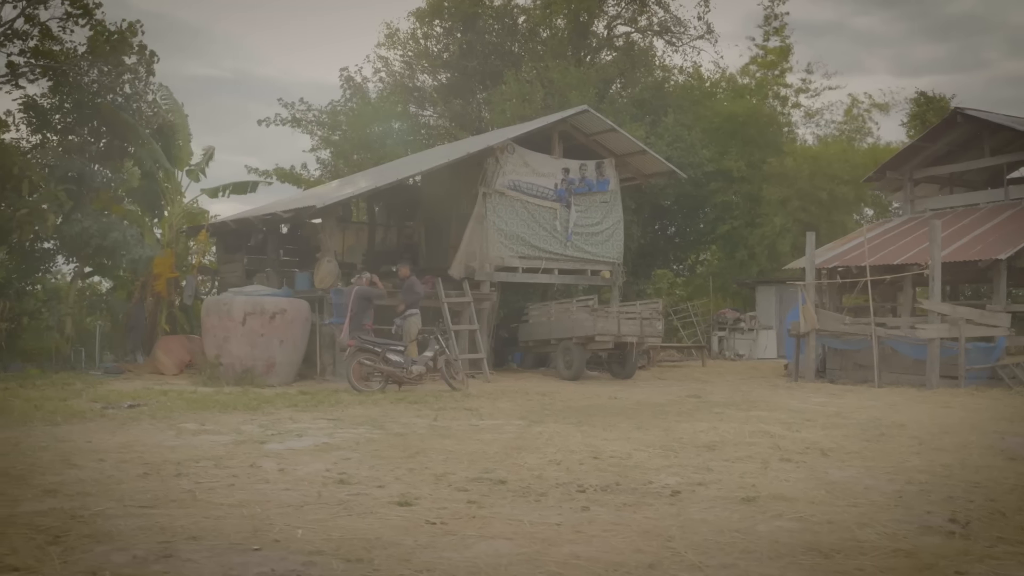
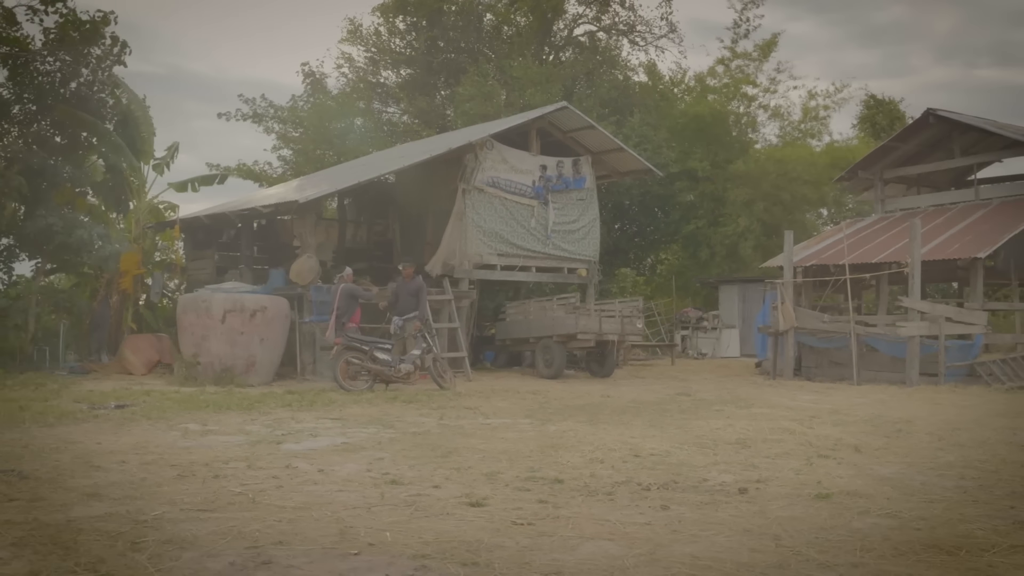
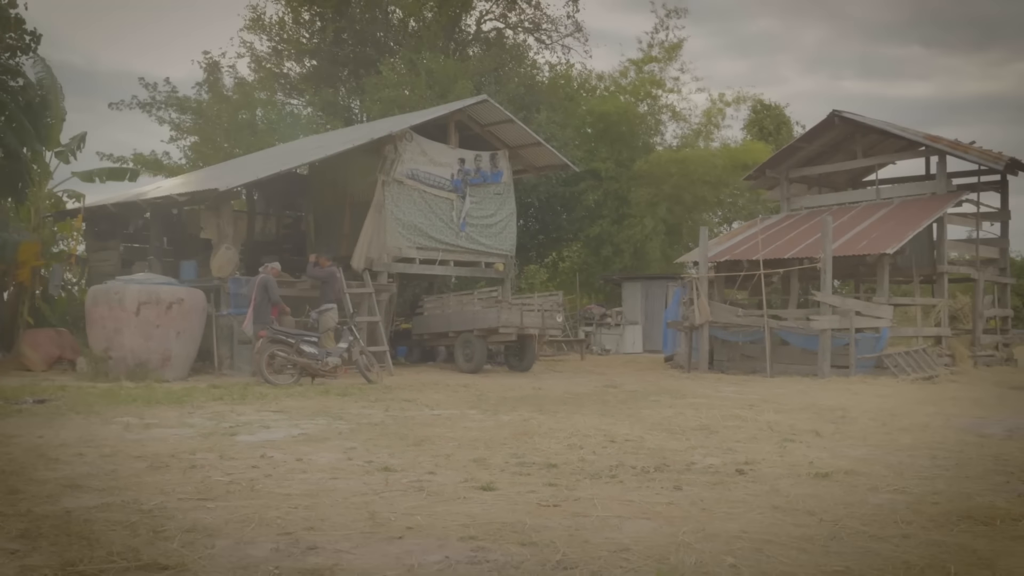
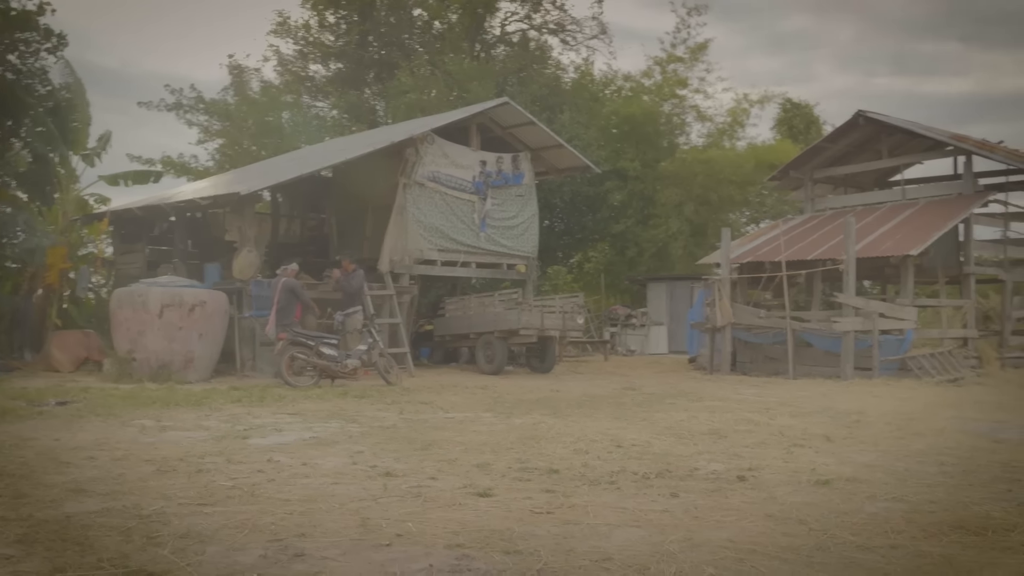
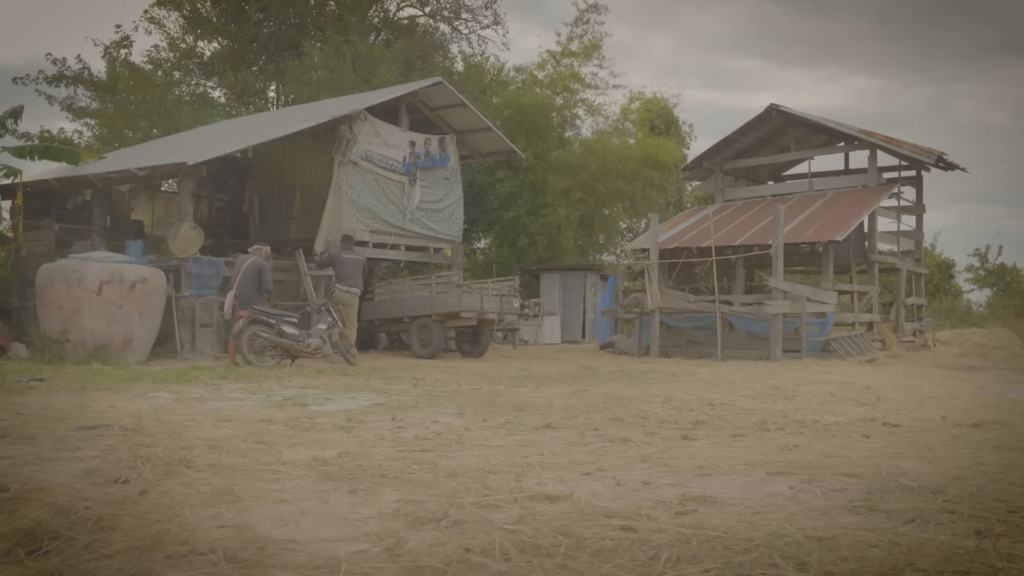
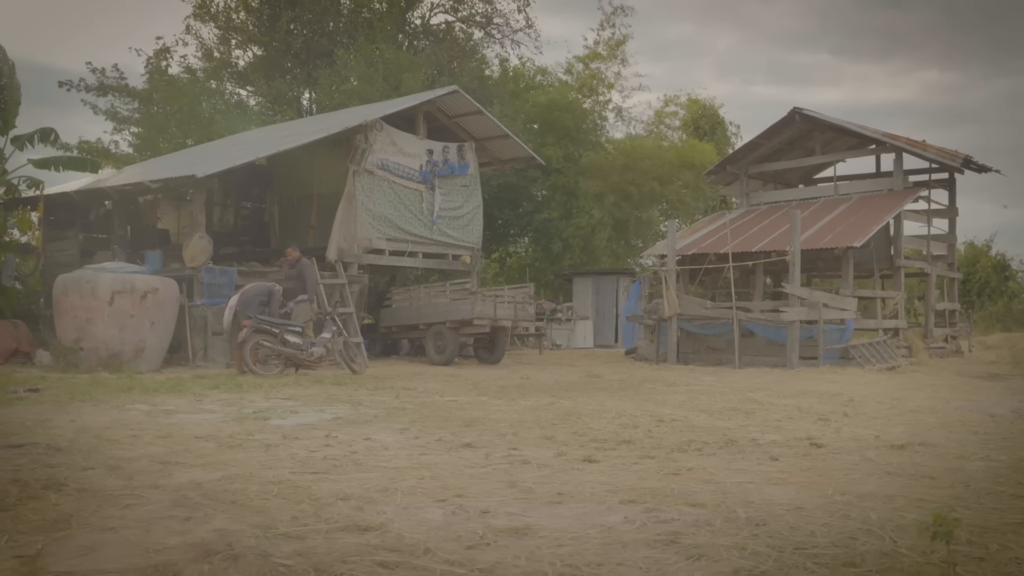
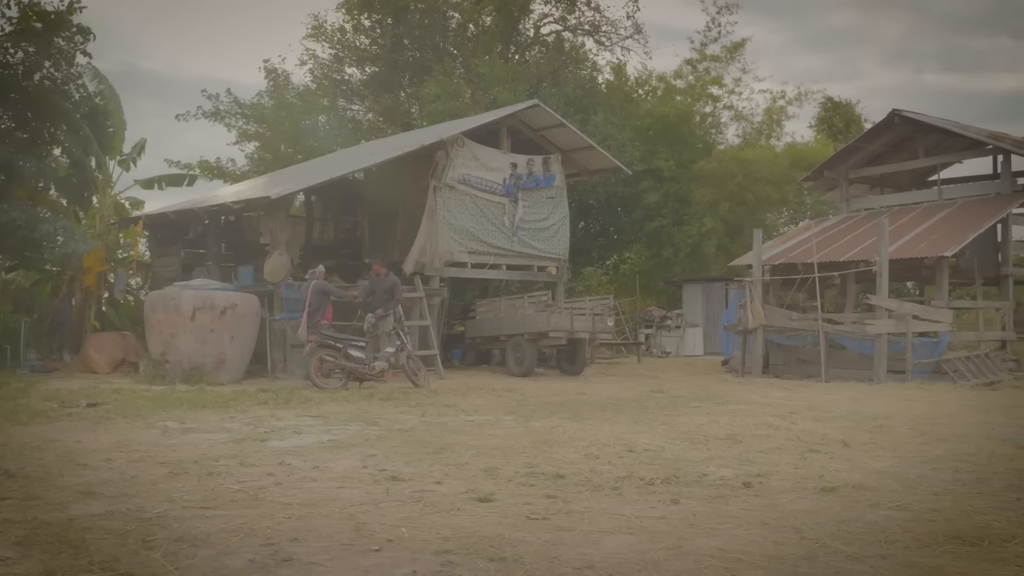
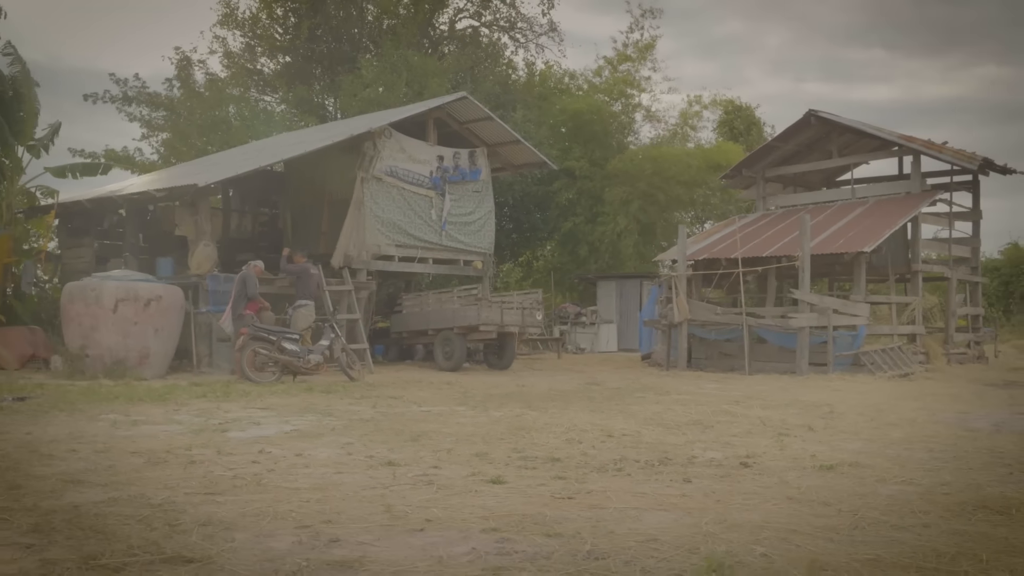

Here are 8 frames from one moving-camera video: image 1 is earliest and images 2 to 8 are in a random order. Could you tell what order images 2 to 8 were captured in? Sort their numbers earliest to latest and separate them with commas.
2, 7, 4, 3, 8, 6, 5
